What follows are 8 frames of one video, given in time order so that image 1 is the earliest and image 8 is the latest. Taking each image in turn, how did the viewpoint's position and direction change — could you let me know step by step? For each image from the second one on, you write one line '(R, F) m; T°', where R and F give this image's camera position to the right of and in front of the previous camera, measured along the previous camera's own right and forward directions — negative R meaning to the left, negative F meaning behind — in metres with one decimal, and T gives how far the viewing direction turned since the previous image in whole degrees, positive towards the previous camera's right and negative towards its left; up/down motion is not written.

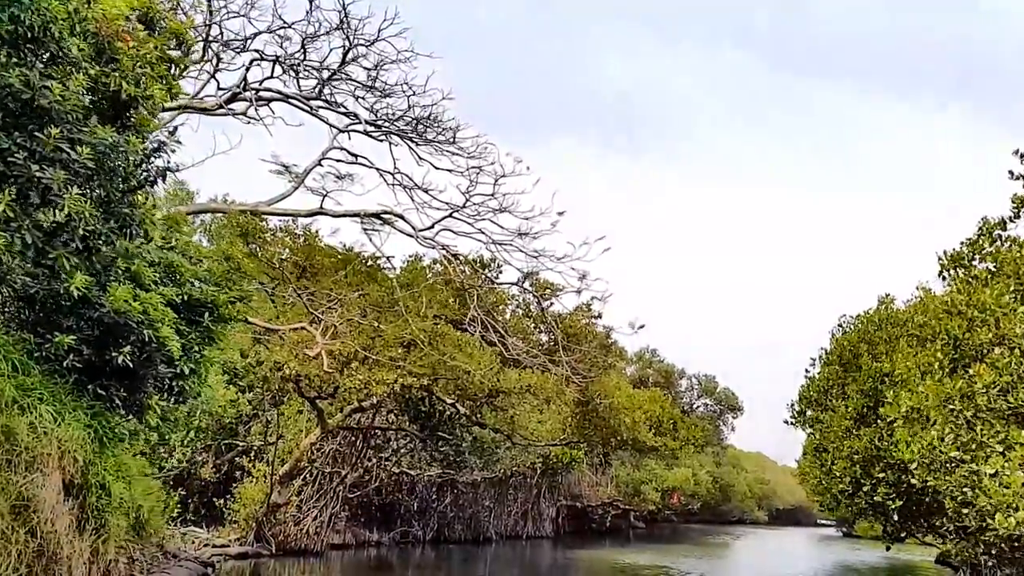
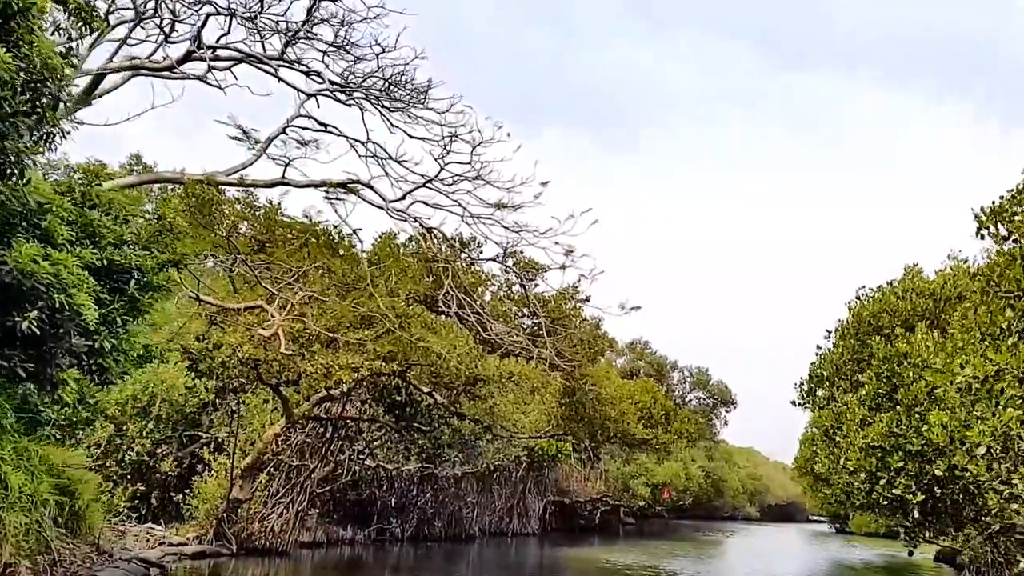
(+0.2, +1.3) m; 0°
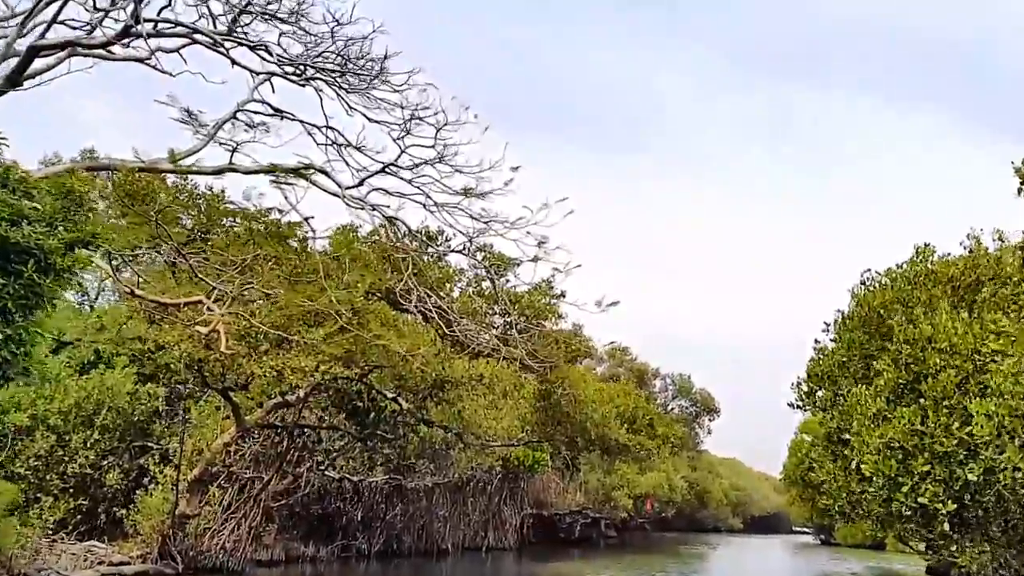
(+0.2, +1.3) m; +1°
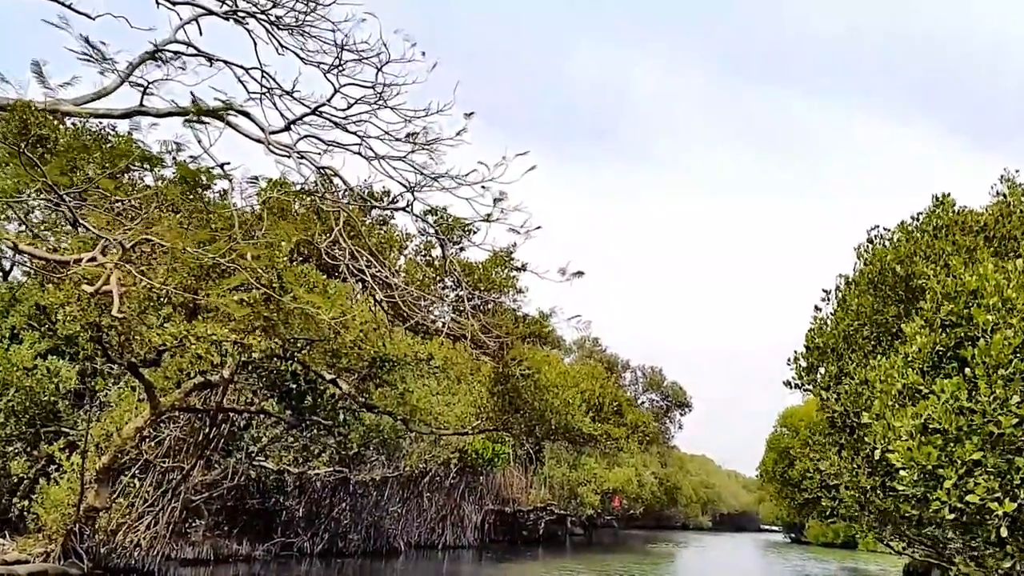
(+0.2, +1.8) m; +1°
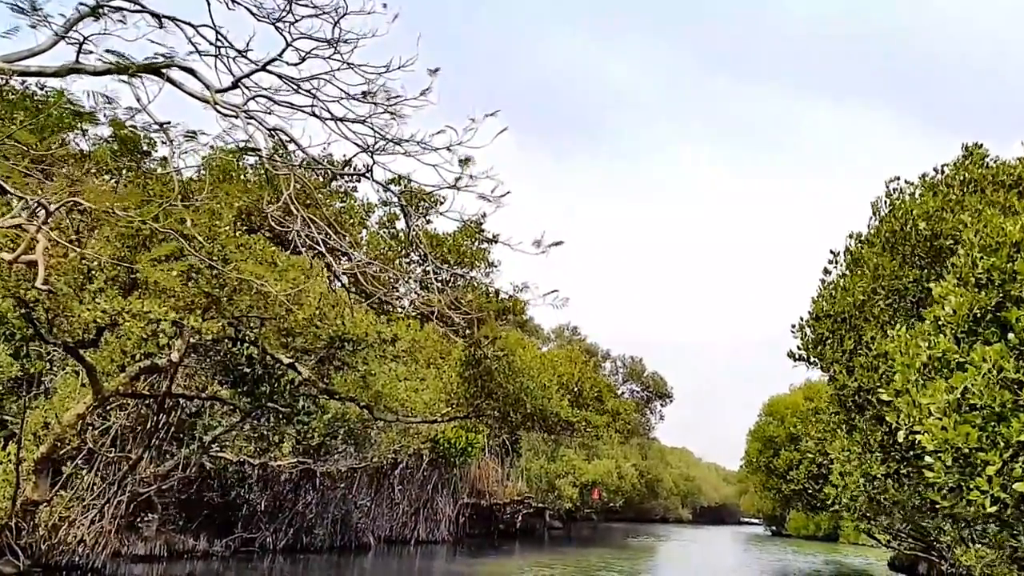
(+0.1, +1.0) m; +1°
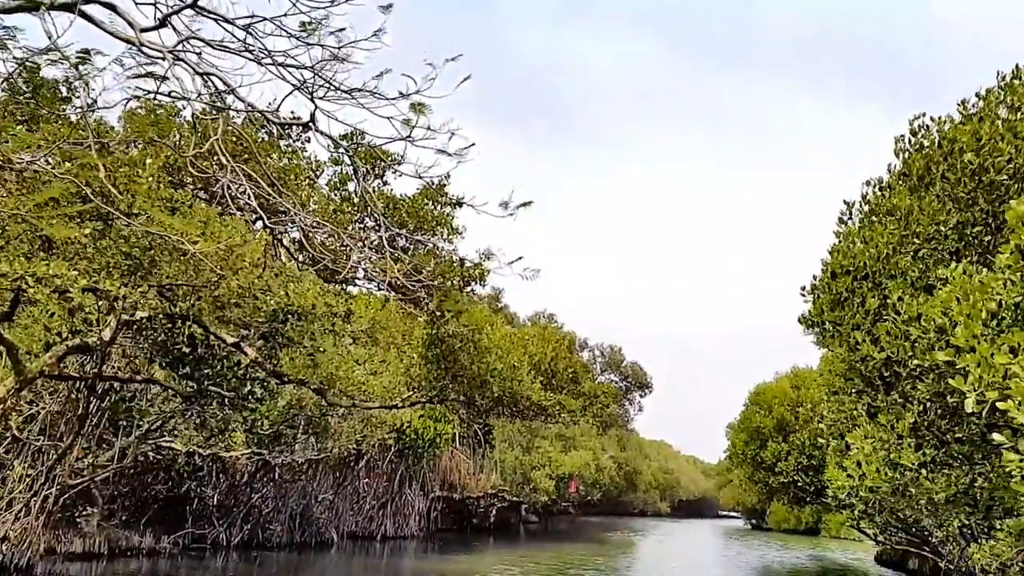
(+0.1, +1.2) m; +1°
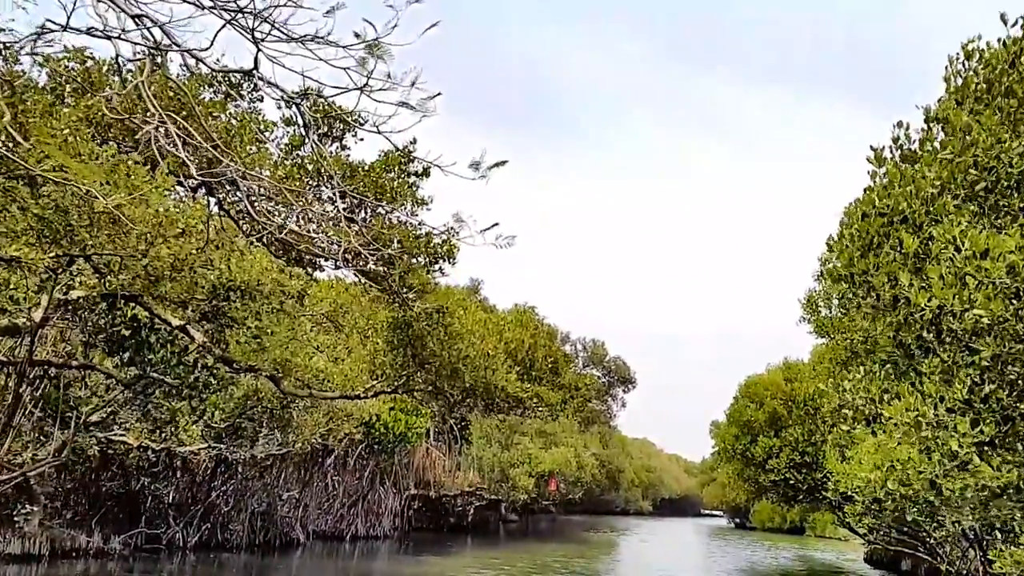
(+0.1, +1.1) m; +1°
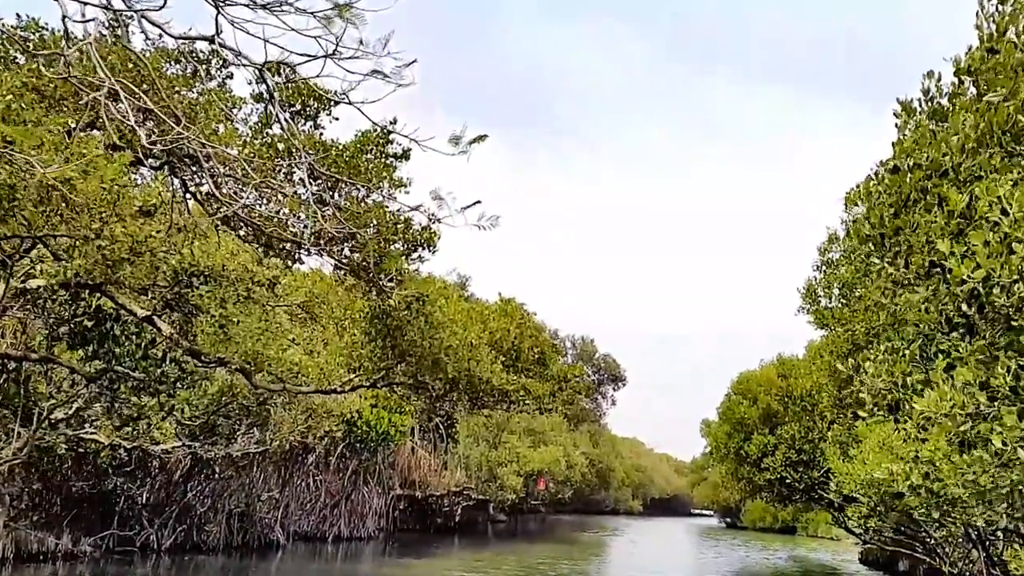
(0.0, +0.6) m; +1°
